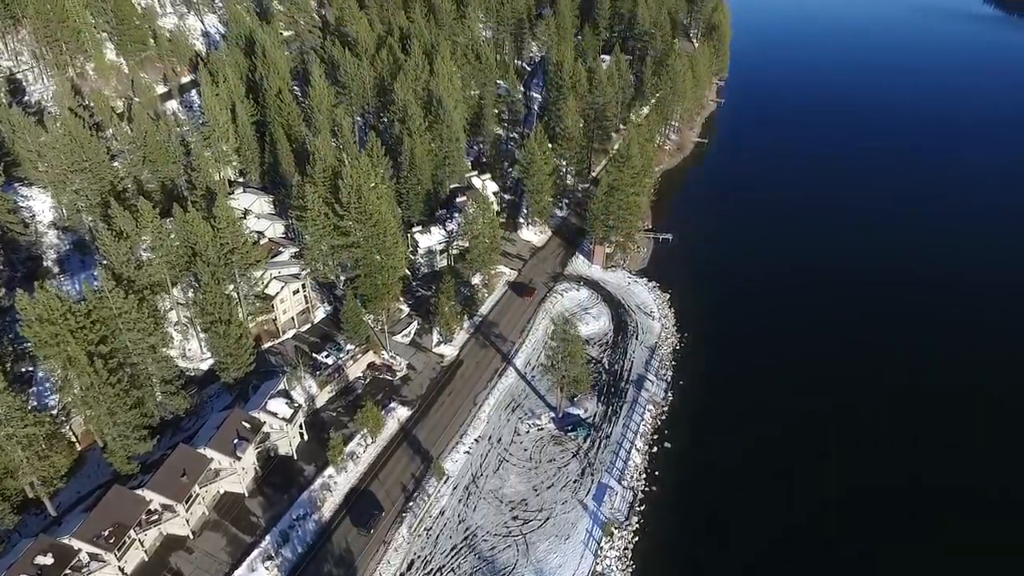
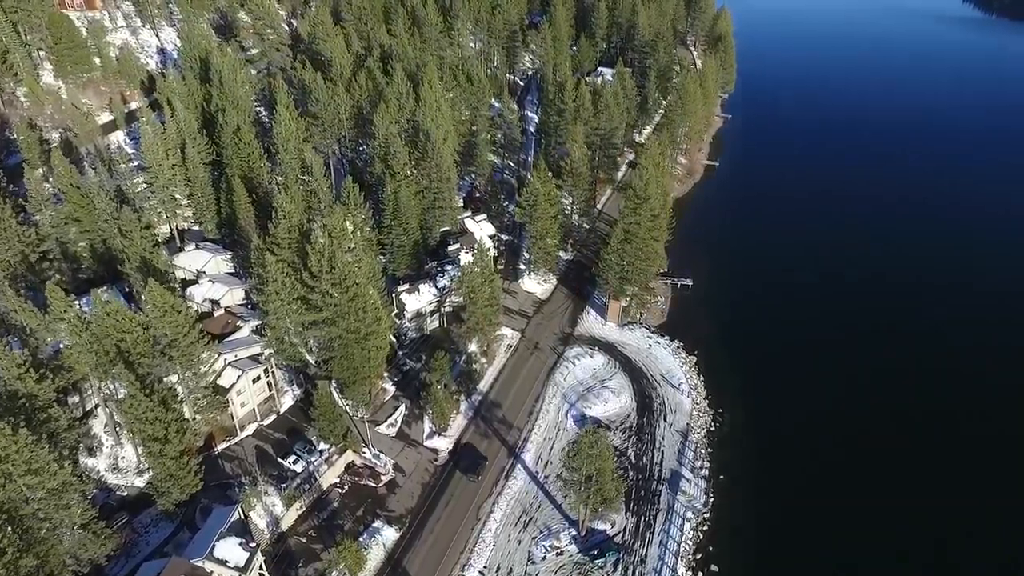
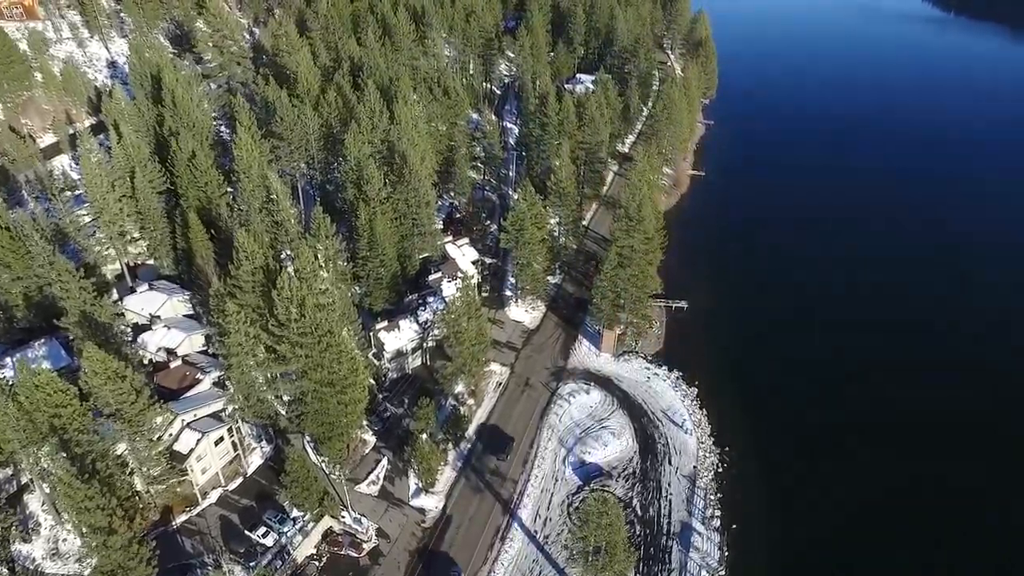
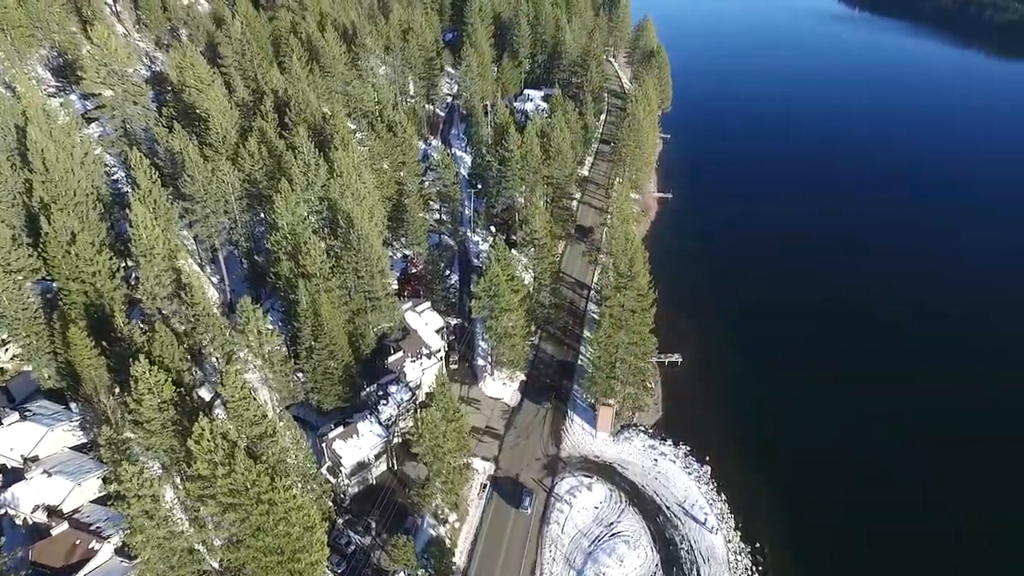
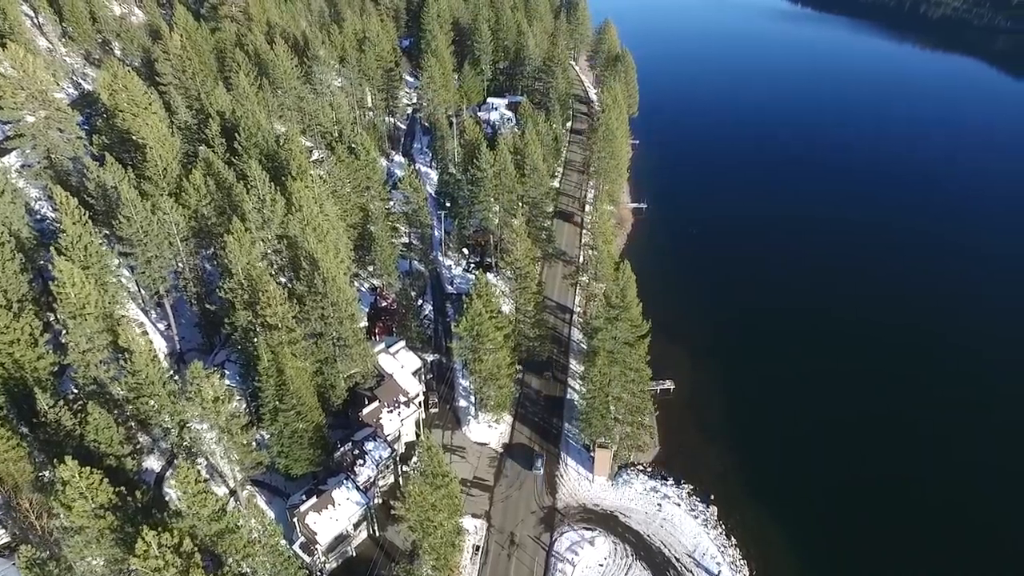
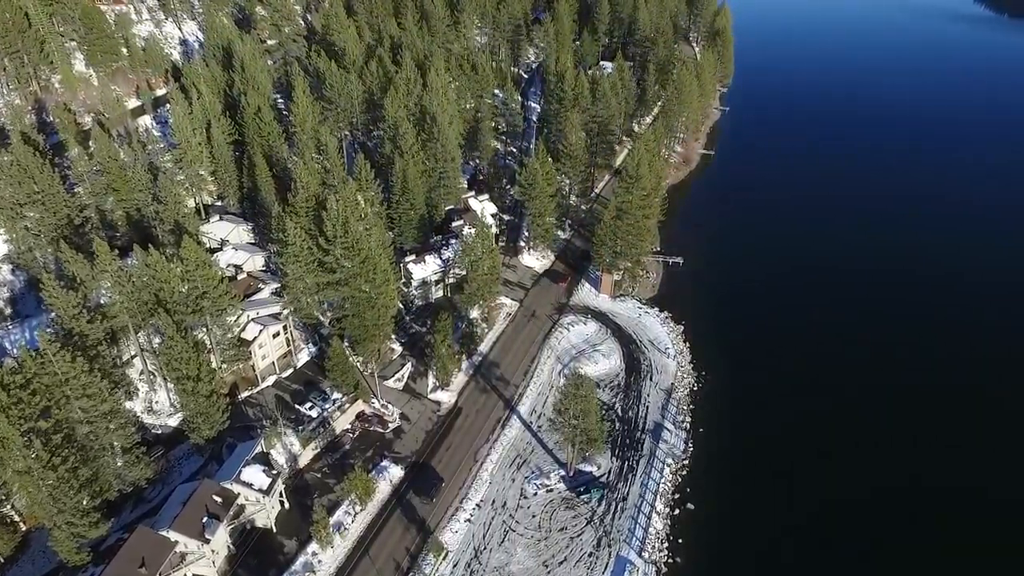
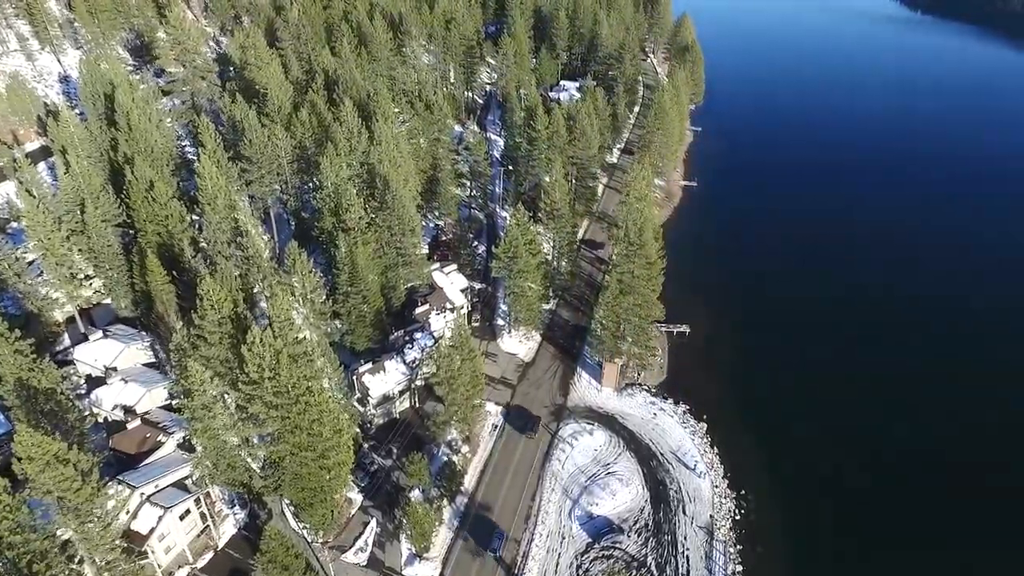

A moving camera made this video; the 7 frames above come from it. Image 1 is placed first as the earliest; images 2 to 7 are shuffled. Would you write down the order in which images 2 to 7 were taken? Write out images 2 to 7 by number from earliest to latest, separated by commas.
6, 2, 3, 7, 4, 5
